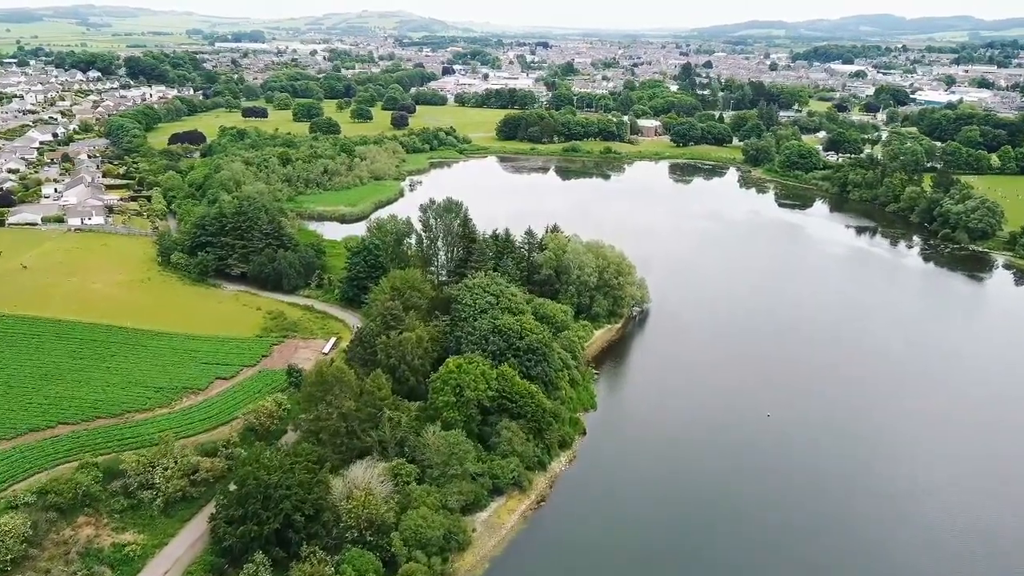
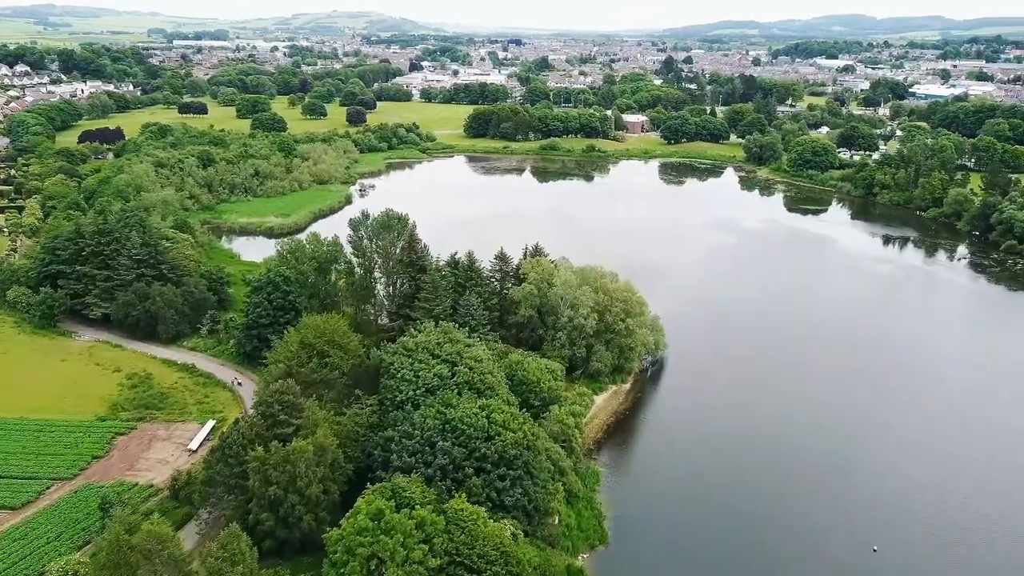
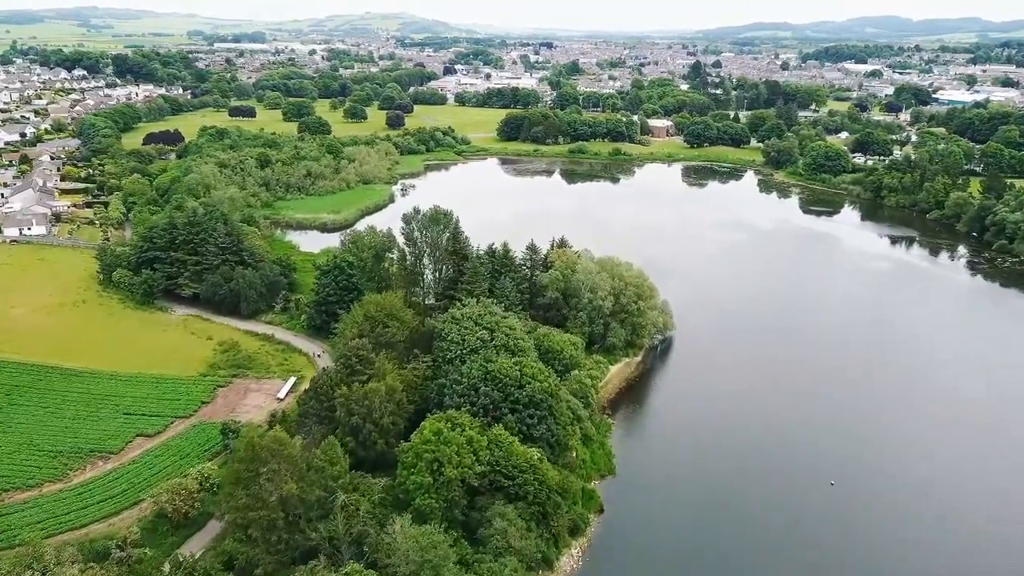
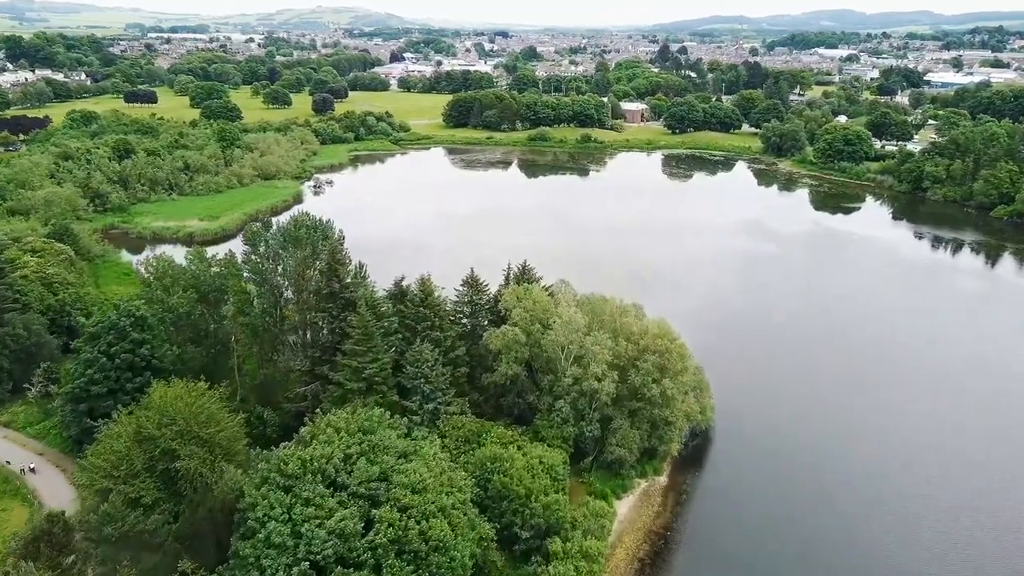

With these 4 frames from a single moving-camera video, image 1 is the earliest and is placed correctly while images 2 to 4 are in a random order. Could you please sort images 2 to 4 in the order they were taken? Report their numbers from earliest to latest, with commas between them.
3, 2, 4
